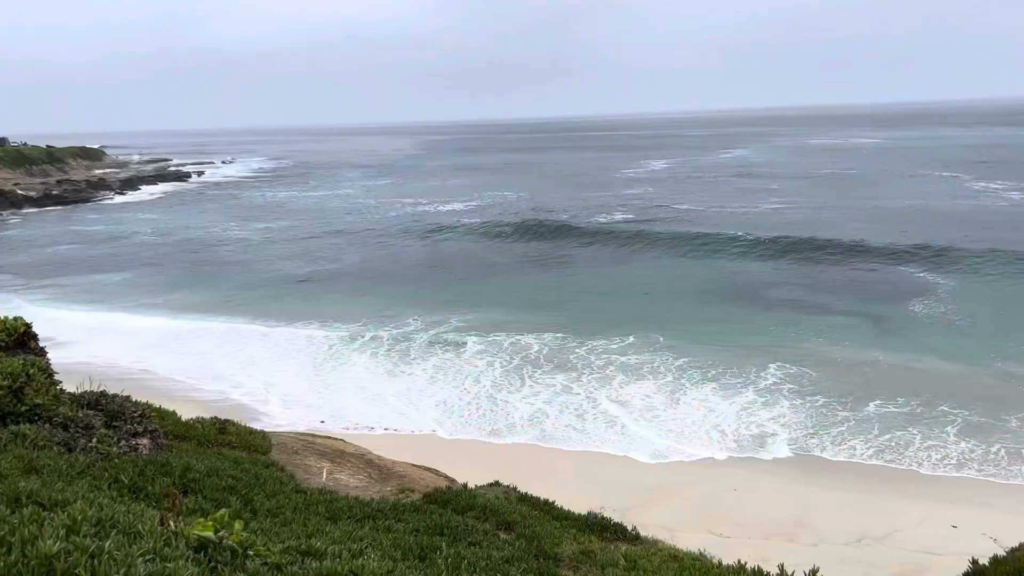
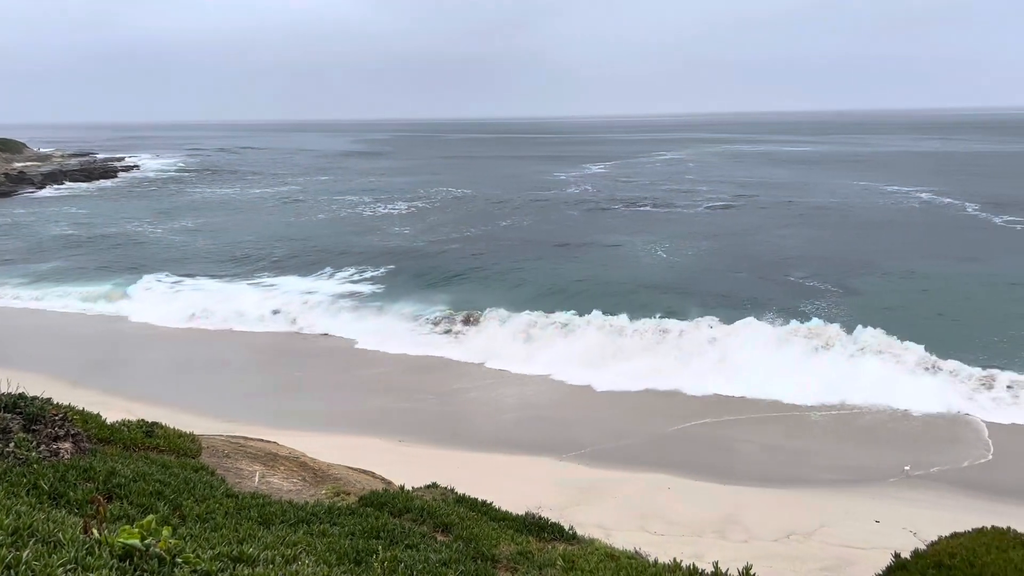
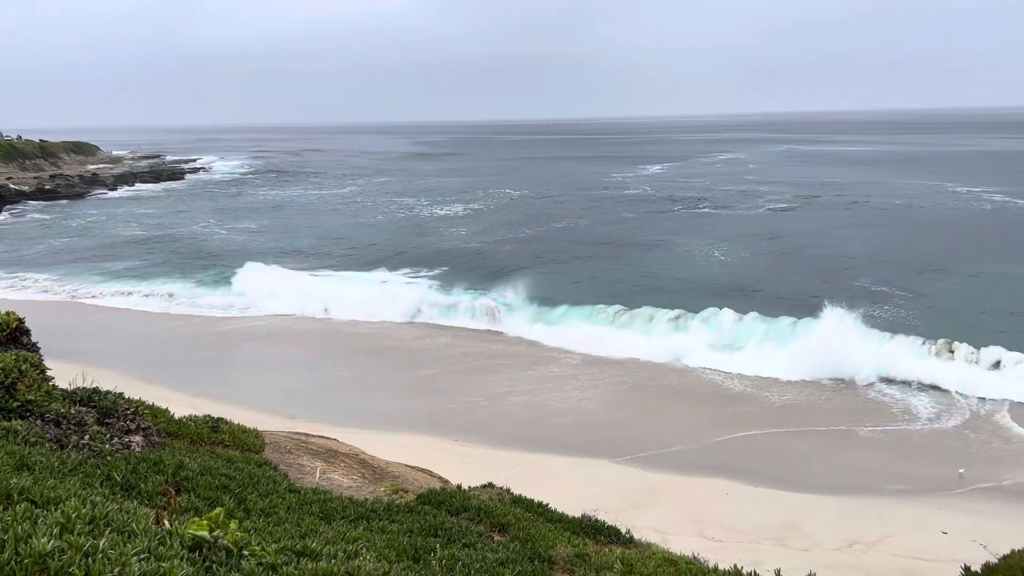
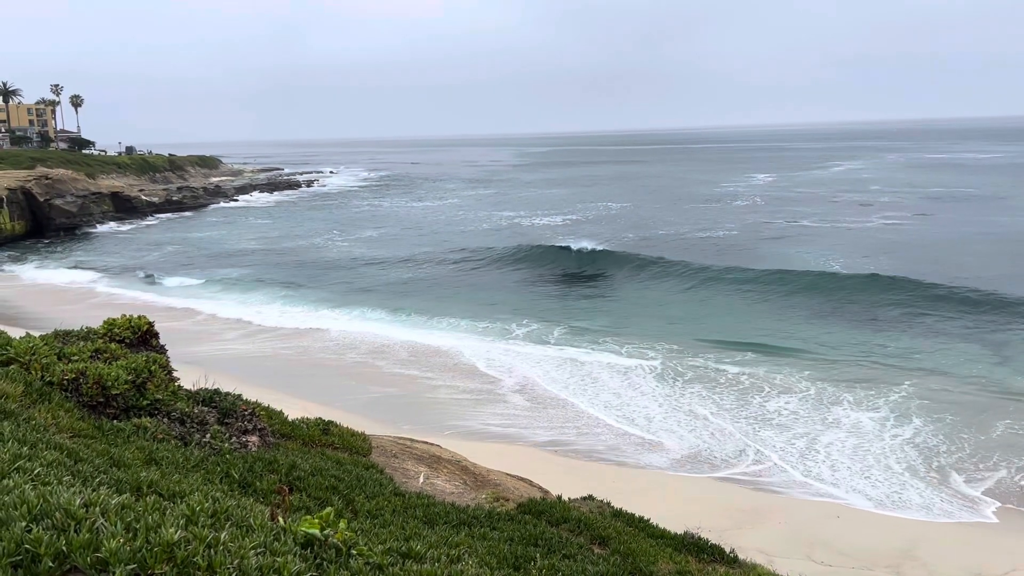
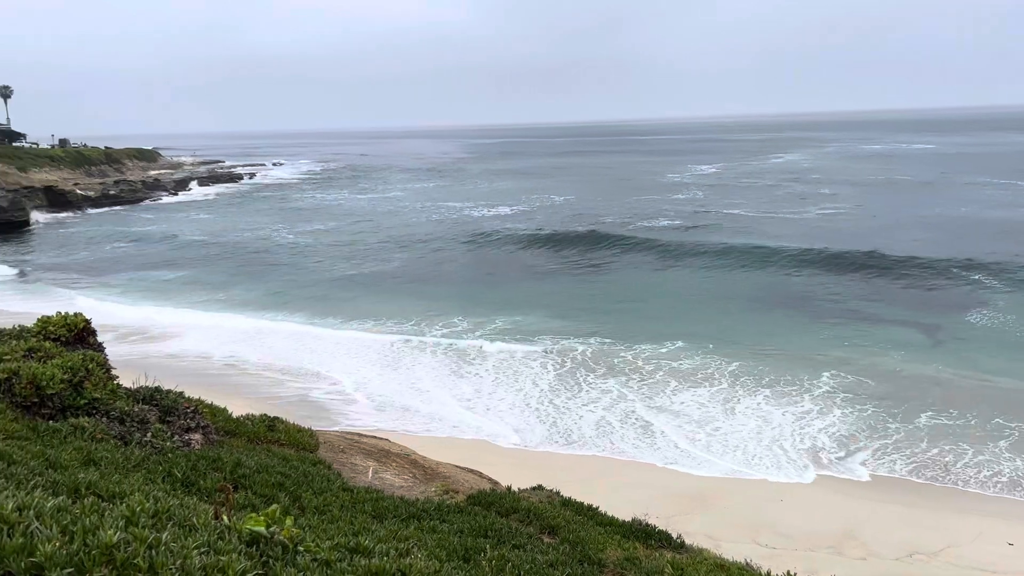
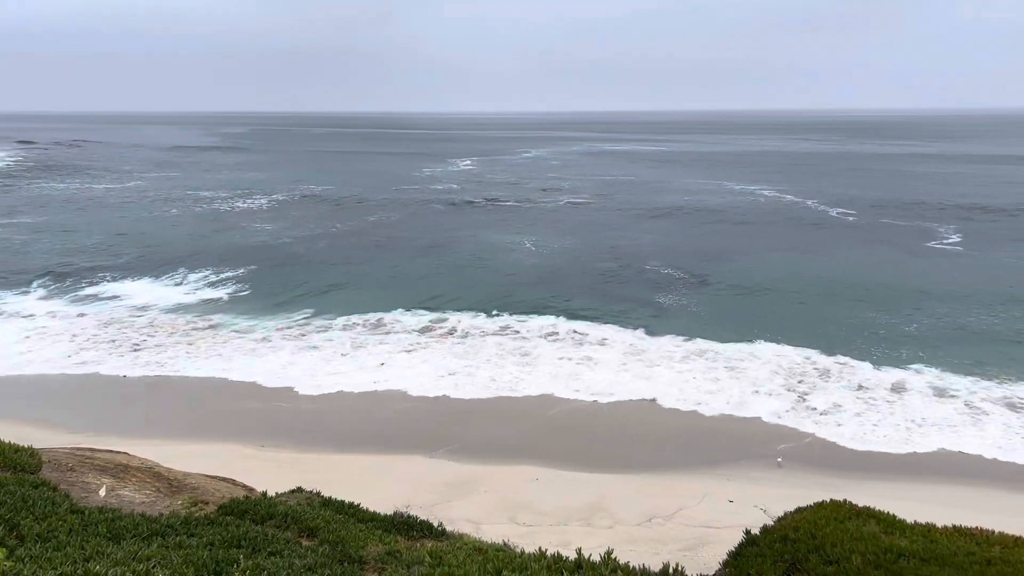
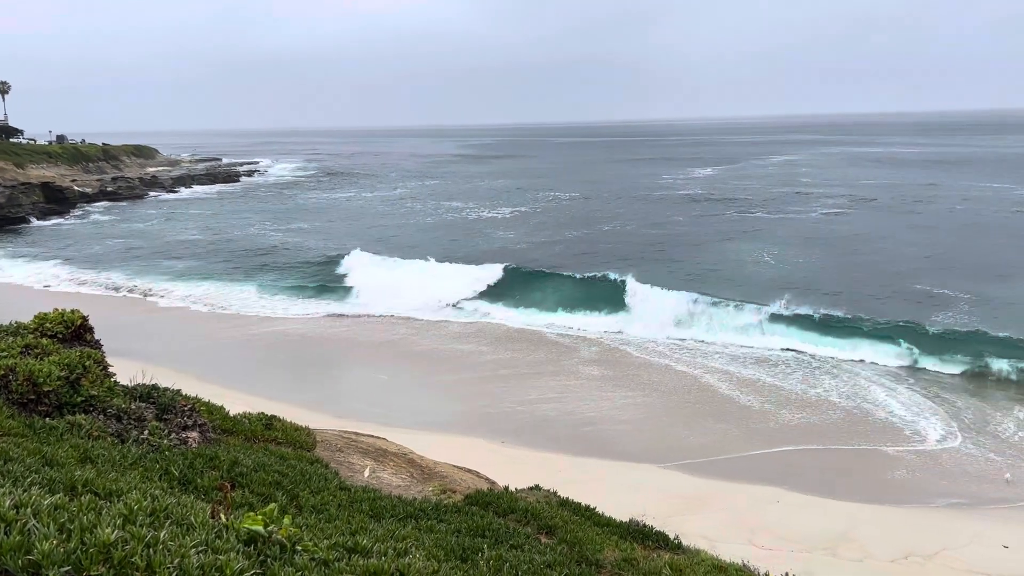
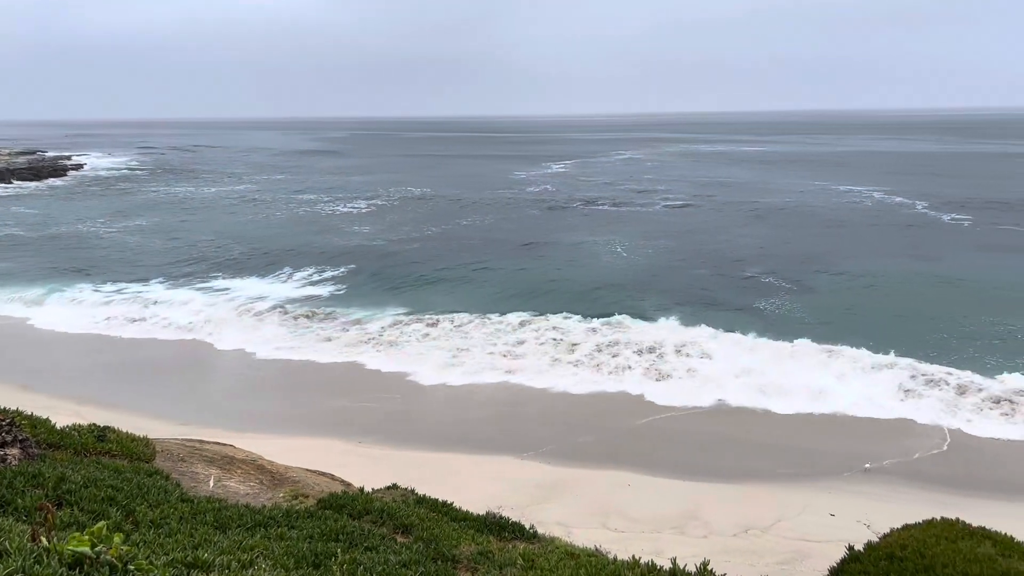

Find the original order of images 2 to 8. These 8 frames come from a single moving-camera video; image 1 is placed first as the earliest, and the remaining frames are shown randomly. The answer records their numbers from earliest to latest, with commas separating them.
5, 4, 7, 3, 2, 8, 6
